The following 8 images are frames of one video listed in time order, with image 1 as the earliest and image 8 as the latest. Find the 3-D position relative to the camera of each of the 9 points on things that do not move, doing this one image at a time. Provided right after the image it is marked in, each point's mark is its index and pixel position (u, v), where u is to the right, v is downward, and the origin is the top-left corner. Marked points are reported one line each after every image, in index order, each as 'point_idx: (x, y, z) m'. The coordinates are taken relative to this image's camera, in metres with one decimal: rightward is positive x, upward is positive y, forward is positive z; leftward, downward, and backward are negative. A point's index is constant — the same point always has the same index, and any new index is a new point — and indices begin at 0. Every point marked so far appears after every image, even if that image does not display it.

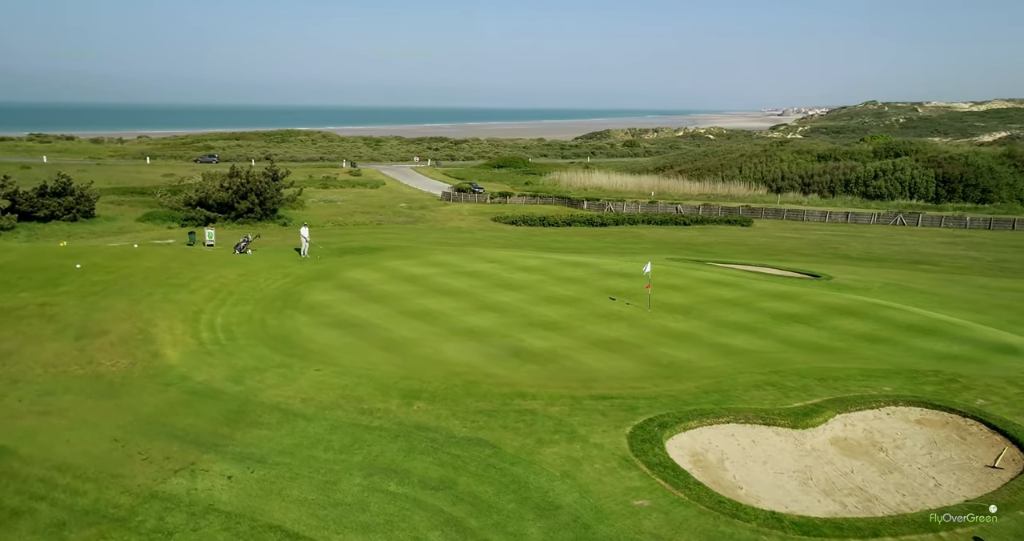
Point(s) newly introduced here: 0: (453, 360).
0: (-1.1, -1.9, +15.0) m
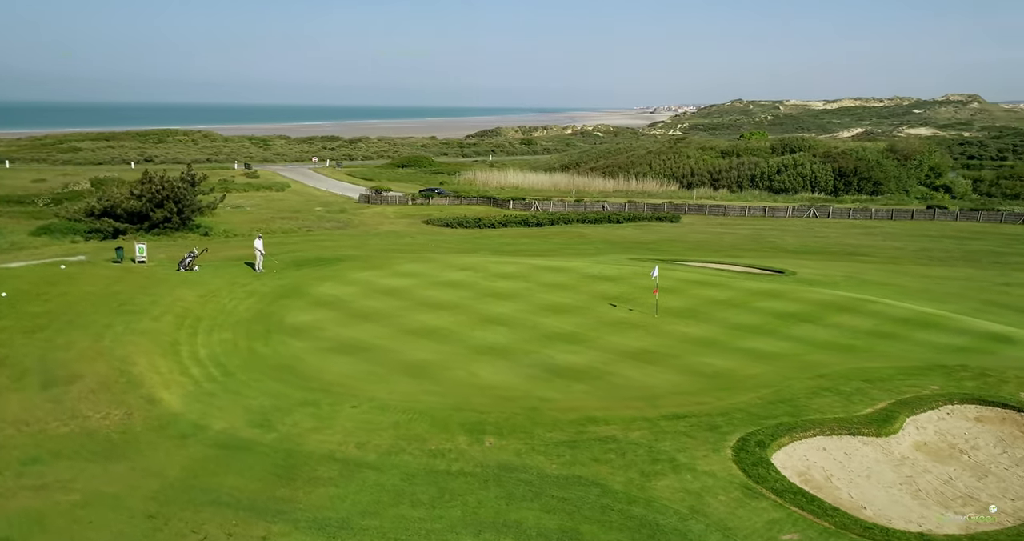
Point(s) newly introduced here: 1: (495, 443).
0: (-0.2, -2.2, +13.7) m
1: (-0.2, -2.7, +11.3) m
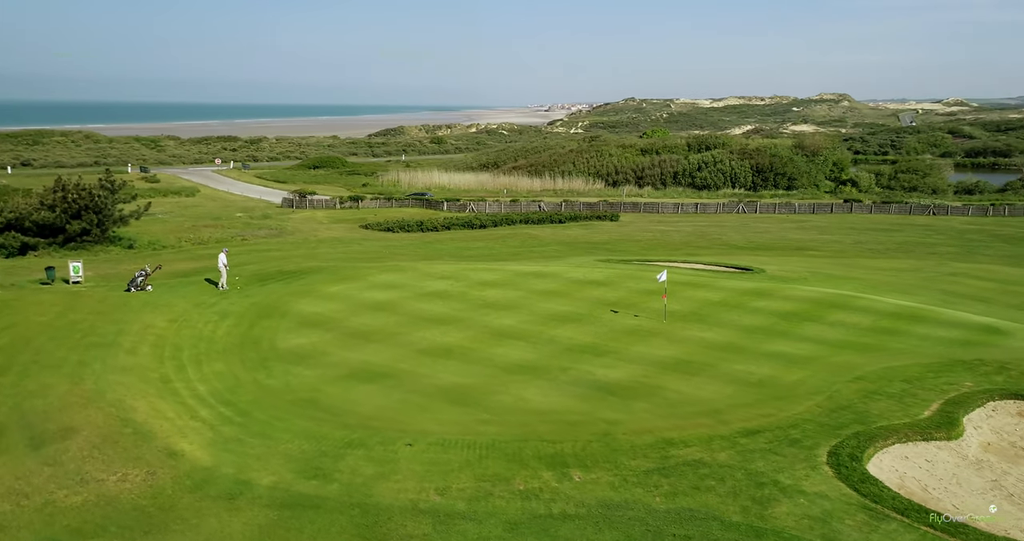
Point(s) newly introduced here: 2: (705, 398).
0: (+0.7, -2.4, +12.6) m
1: (+1.1, -3.0, +10.3) m
2: (+3.6, -2.4, +13.2) m
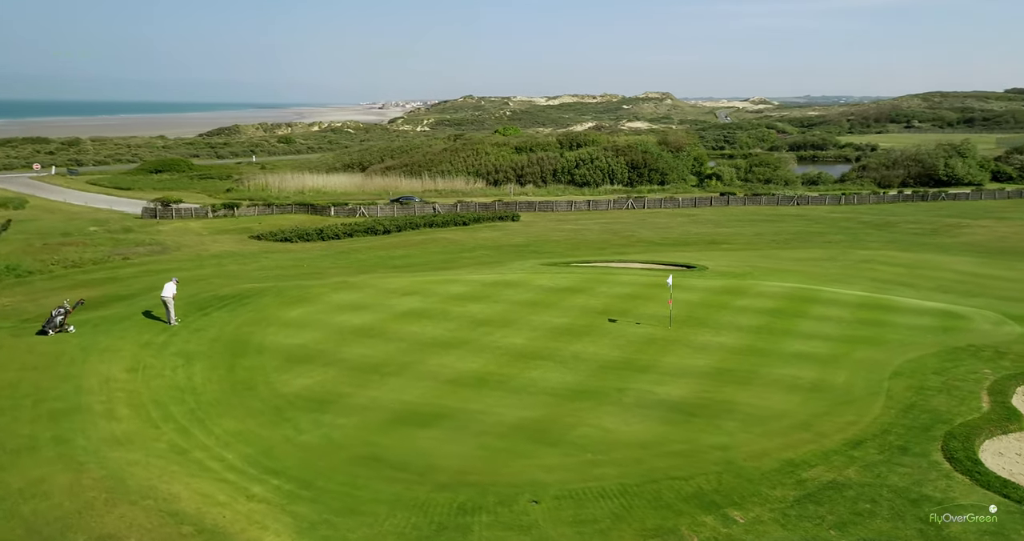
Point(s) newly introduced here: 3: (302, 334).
0: (+2.2, -2.7, +11.5) m
1: (+3.1, -3.2, +9.3) m
2: (+4.9, -2.5, +12.8) m
3: (-4.9, -1.5, +16.8) m
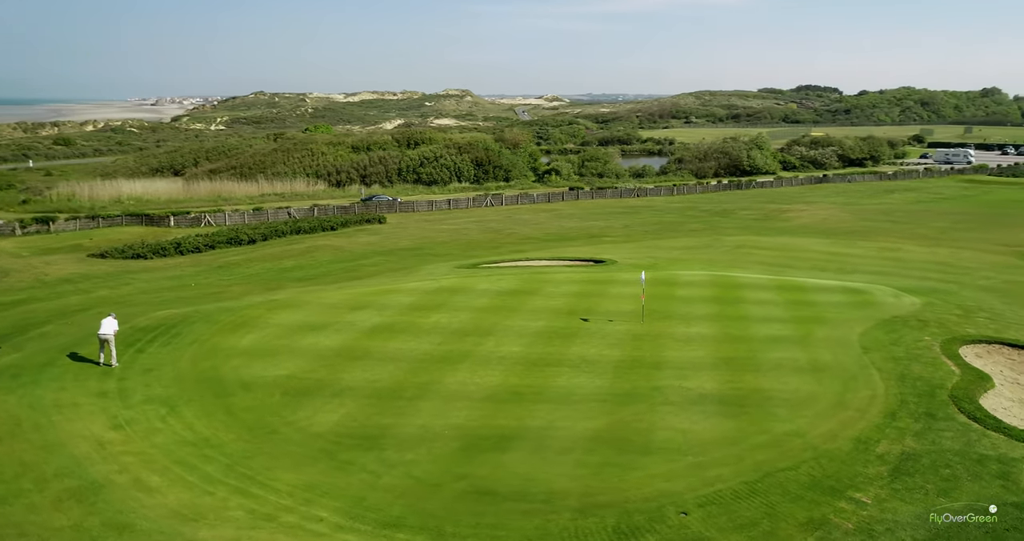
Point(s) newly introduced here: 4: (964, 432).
0: (+3.5, -2.6, +11.8) m
1: (+5.0, -3.1, +9.9) m
2: (+5.7, -2.3, +13.7) m
3: (-4.9, -1.9, +14.9) m
4: (+7.5, -2.7, +11.9) m
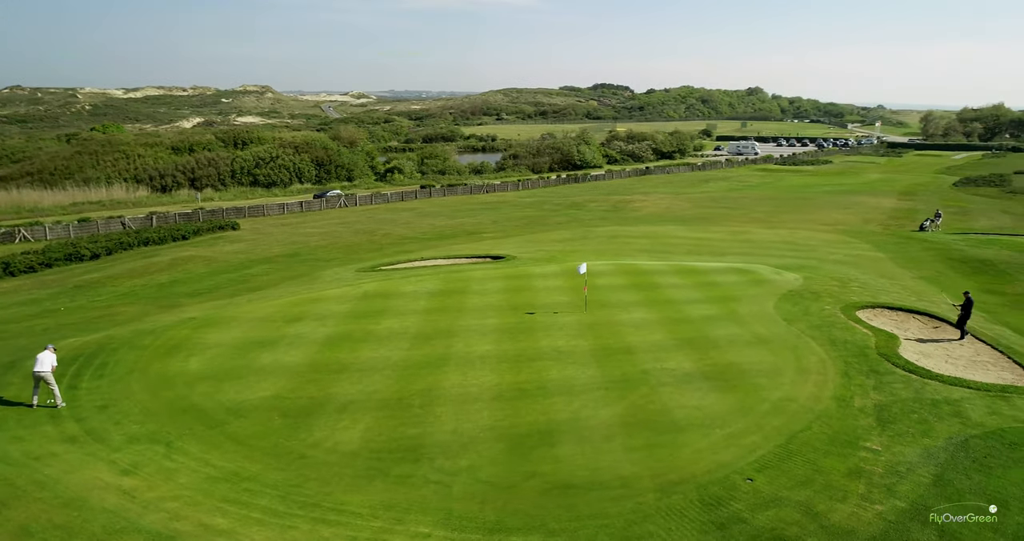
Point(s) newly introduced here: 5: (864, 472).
0: (+3.9, -2.4, +12.9) m
1: (+5.9, -2.8, +11.4) m
2: (+5.5, -1.9, +15.3) m
3: (-5.0, -2.2, +13.8) m
4: (+7.8, -2.2, +14.0) m
5: (+5.1, -3.0, +10.4) m
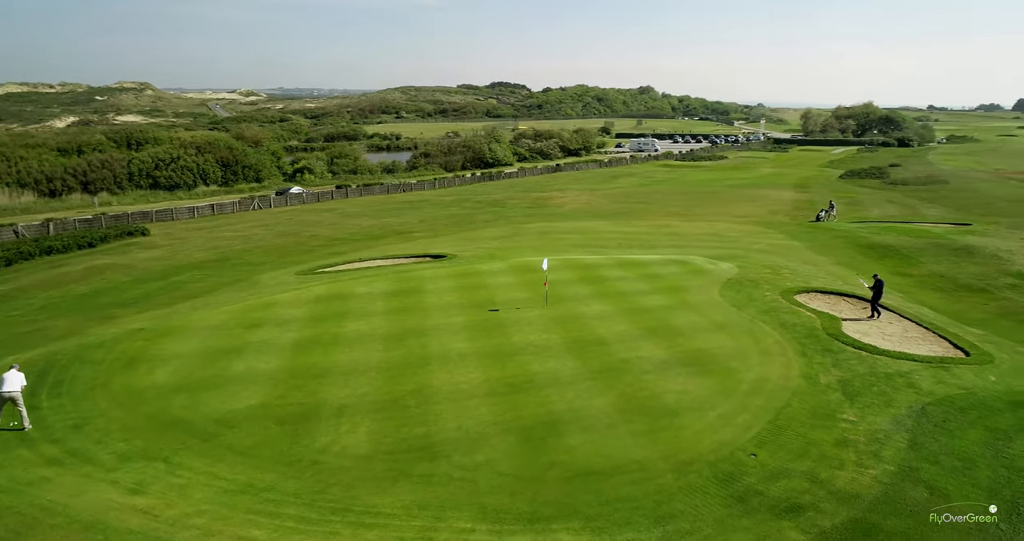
0: (+3.8, -2.2, +13.6) m
1: (+5.9, -2.5, +12.4) m
2: (+5.1, -1.7, +16.2) m
3: (-5.1, -2.3, +13.2) m
4: (+7.4, -1.9, +15.3) m
5: (+5.4, -2.7, +11.4) m
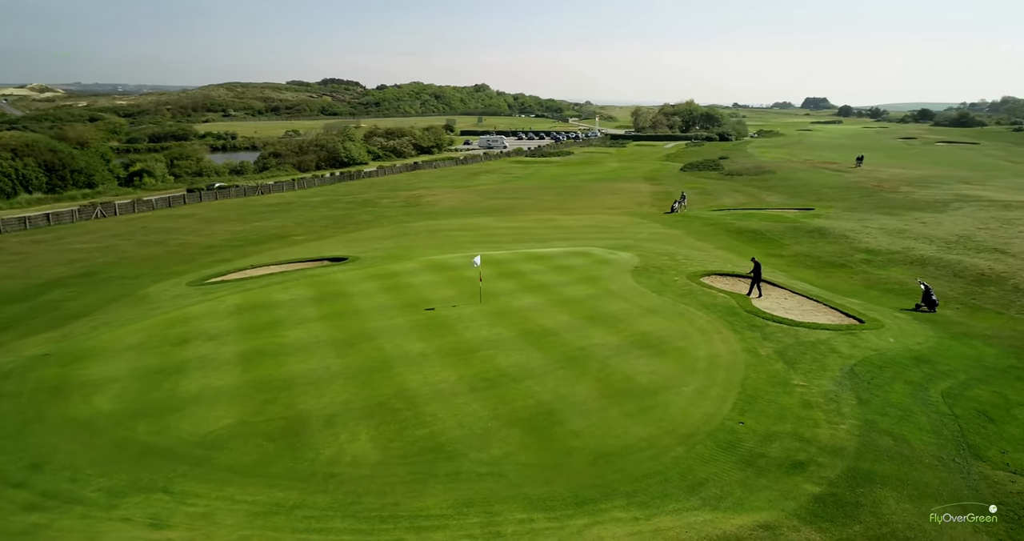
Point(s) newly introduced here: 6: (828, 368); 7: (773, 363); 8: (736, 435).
0: (+3.3, -1.9, +14.6) m
1: (+5.7, -2.2, +14.0) m
2: (+3.9, -1.4, +17.4) m
3: (-5.3, -2.5, +12.3) m
4: (+6.5, -1.5, +17.1) m
5: (+5.4, -2.4, +12.8) m
6: (+6.5, -2.0, +14.8) m
7: (+5.4, -1.9, +15.0) m
8: (+3.6, -2.6, +11.5) m
